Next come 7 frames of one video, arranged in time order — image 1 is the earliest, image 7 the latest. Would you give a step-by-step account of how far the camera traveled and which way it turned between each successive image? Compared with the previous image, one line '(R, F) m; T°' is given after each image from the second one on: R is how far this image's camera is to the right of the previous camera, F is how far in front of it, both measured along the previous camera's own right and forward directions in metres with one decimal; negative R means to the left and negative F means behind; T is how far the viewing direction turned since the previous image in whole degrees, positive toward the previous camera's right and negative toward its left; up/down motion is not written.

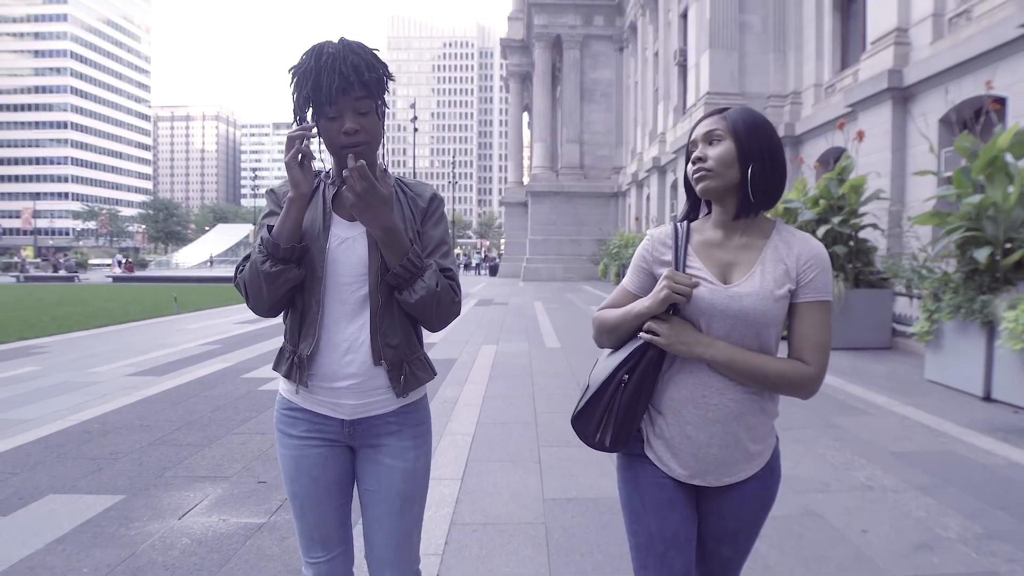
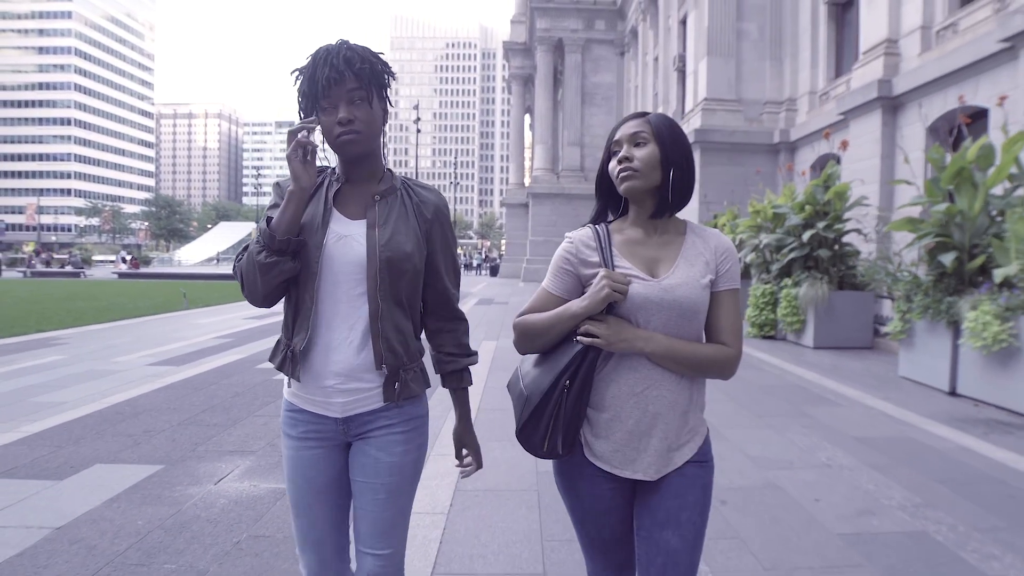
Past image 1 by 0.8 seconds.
(0.0, -0.5) m; 0°
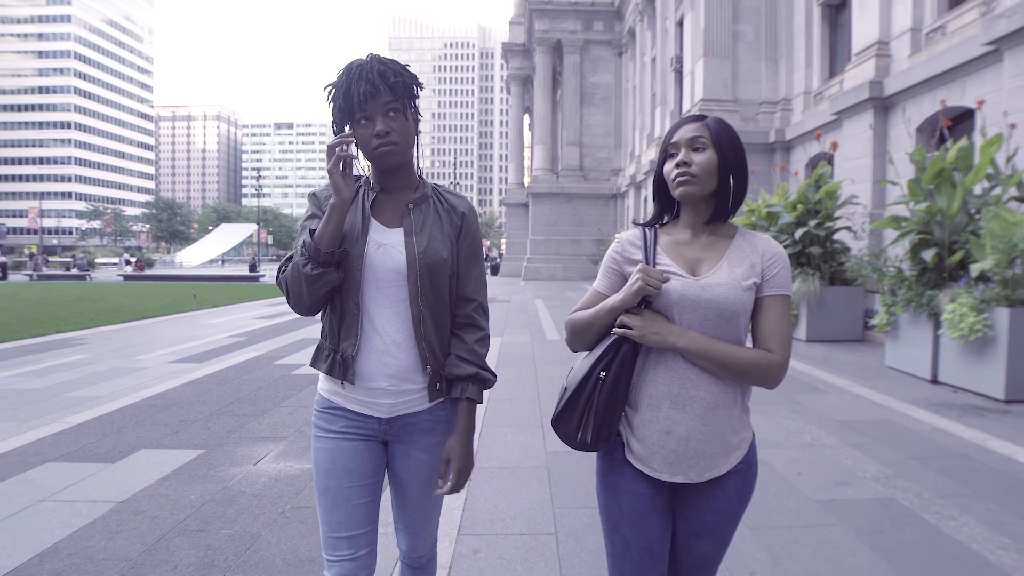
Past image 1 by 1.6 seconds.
(-0.1, -0.4) m; 0°
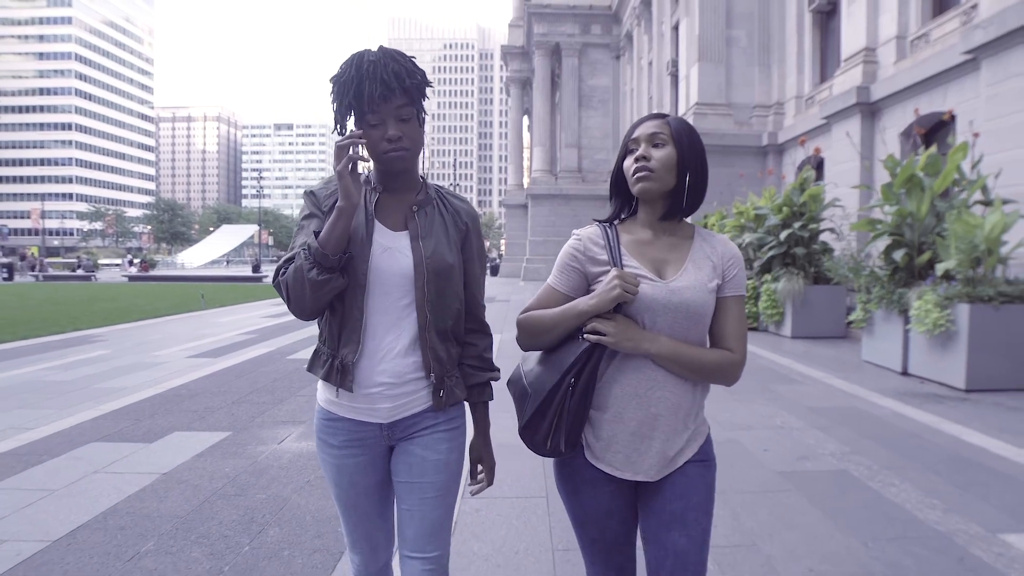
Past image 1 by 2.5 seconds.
(0.0, -0.5) m; 0°
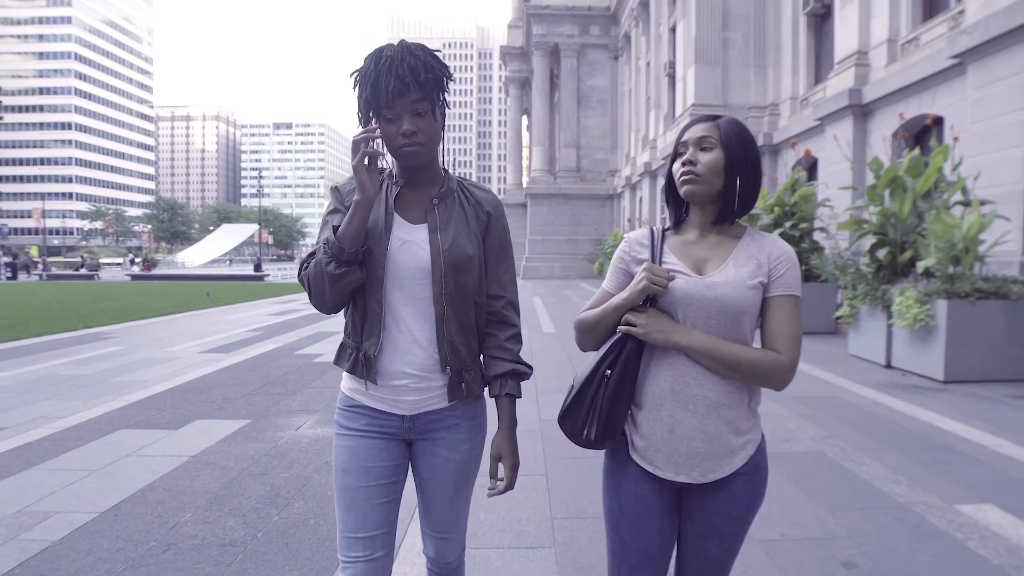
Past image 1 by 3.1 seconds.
(0.0, -0.4) m; 0°
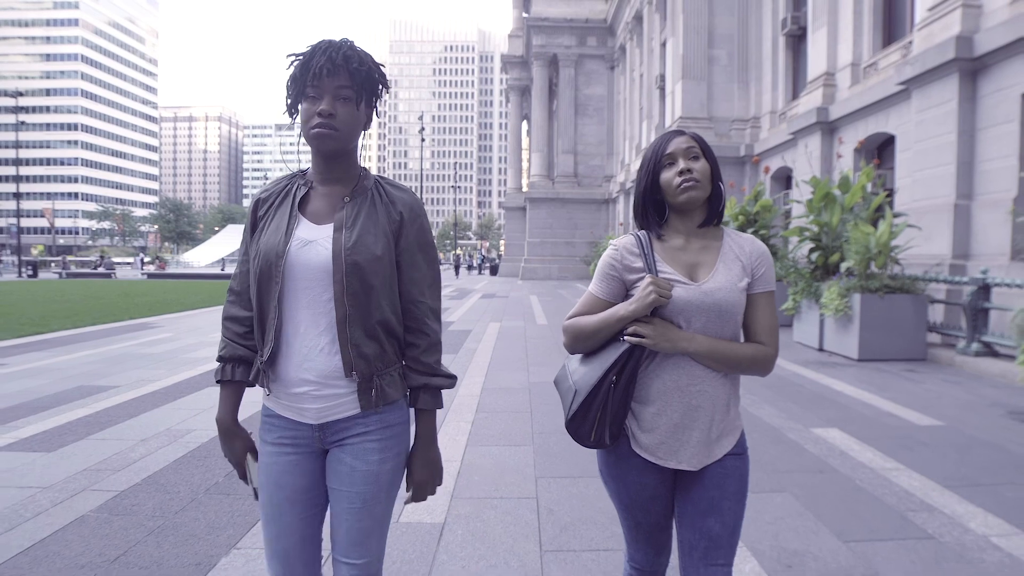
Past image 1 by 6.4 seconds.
(0.0, -1.7) m; 0°
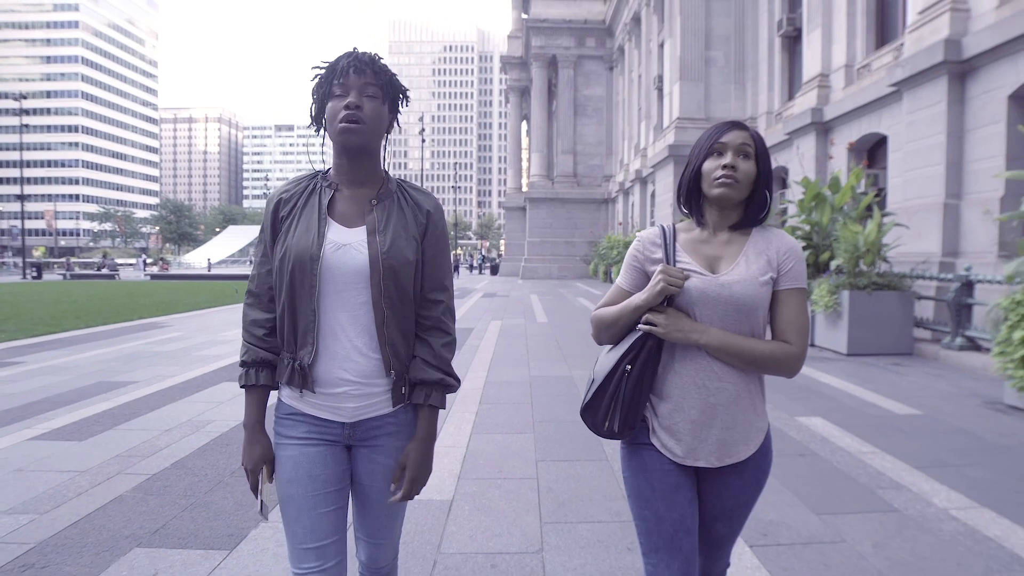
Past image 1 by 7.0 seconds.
(0.0, -0.3) m; 0°
